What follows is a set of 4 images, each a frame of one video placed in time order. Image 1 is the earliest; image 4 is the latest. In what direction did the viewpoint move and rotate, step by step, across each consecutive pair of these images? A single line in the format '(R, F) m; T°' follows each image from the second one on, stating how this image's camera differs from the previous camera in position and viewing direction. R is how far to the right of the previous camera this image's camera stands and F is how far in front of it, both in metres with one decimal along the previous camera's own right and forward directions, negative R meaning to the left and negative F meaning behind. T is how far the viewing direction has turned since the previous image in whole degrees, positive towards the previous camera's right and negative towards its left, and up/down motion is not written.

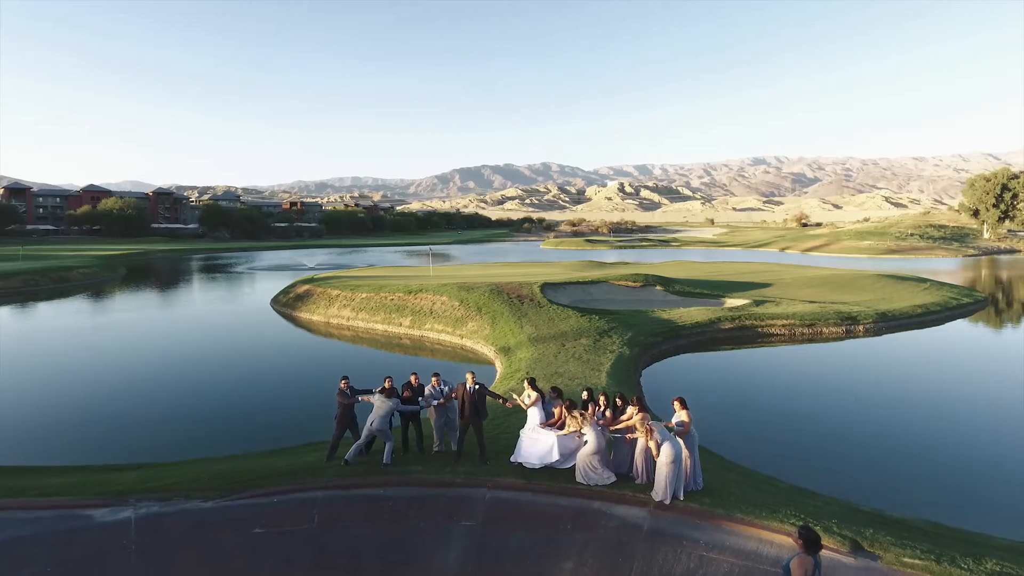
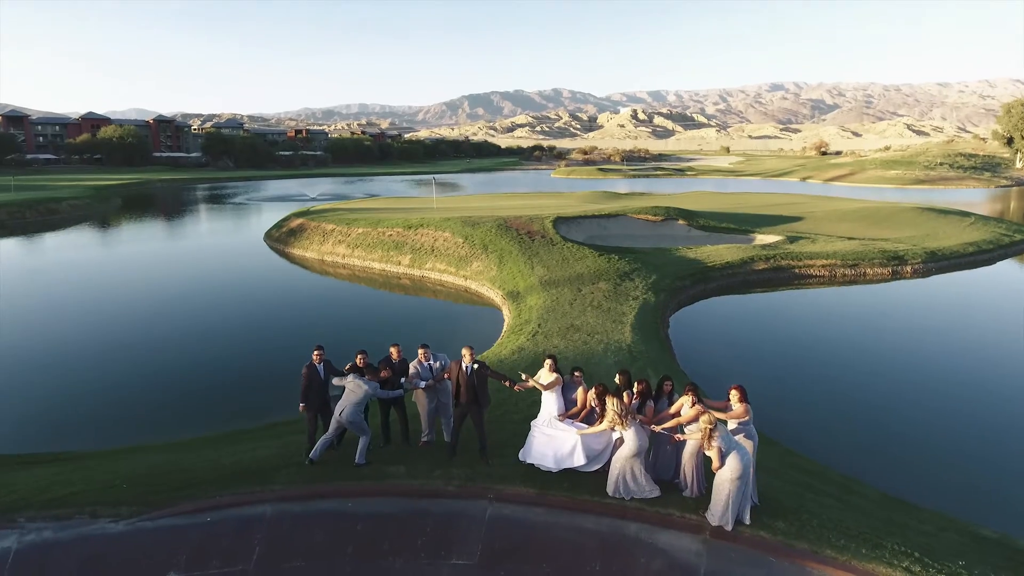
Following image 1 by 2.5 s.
(0.0, +3.3) m; -1°
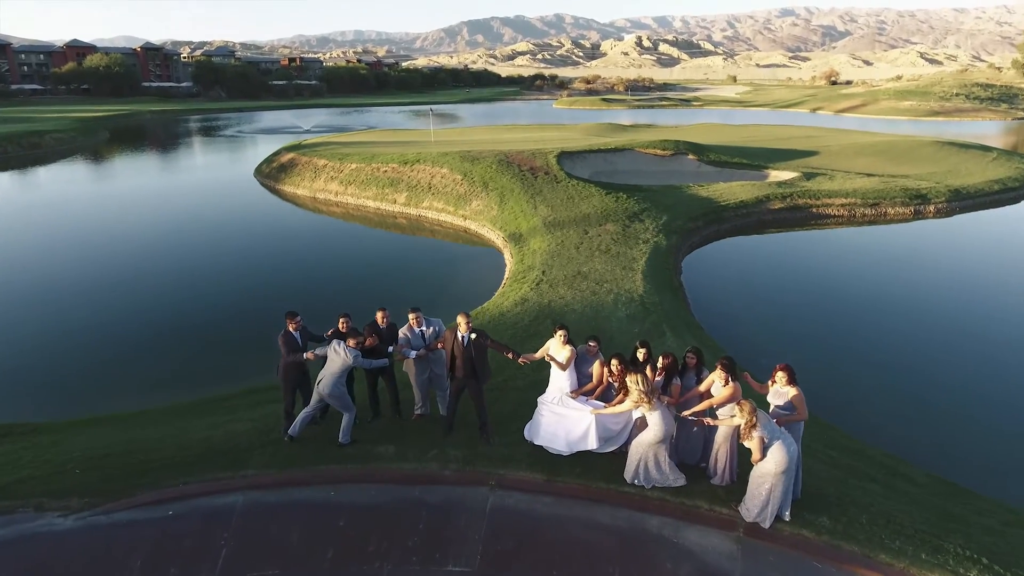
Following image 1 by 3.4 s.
(-0.1, +1.4) m; 0°
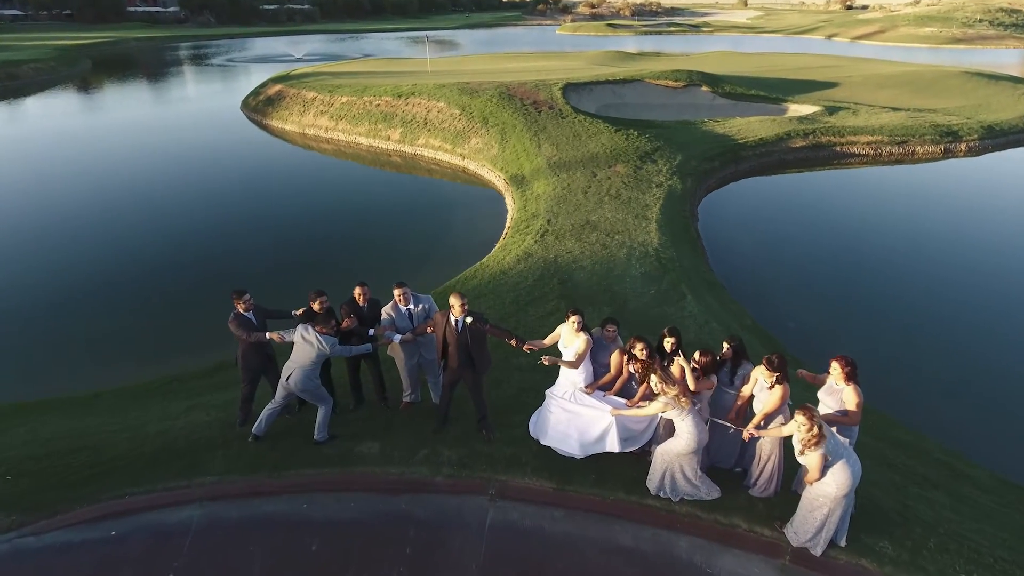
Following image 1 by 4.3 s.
(0.0, +1.5) m; 0°
